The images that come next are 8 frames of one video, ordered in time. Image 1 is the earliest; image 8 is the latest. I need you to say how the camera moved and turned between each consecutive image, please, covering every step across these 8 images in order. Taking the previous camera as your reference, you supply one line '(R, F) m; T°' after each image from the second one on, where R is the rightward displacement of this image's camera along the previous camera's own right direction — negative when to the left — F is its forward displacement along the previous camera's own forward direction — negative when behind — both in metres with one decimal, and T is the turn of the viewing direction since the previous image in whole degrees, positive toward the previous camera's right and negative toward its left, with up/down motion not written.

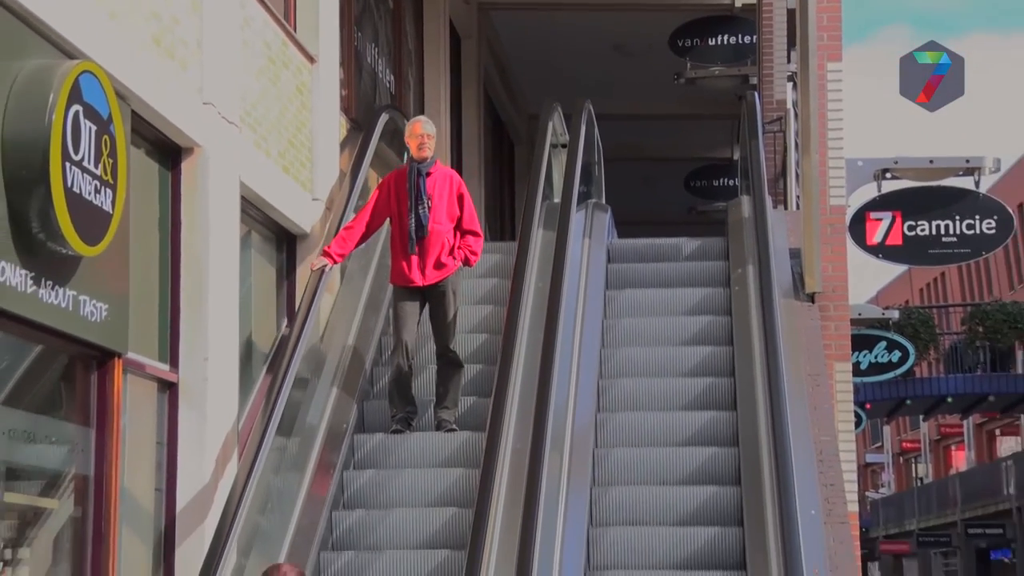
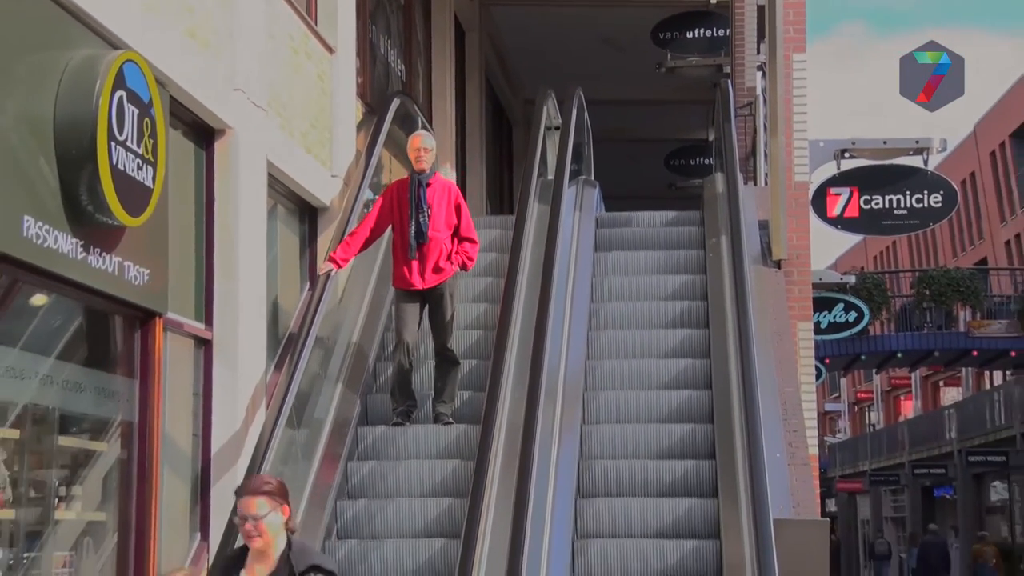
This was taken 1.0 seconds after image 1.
(0.0, -0.5) m; 0°
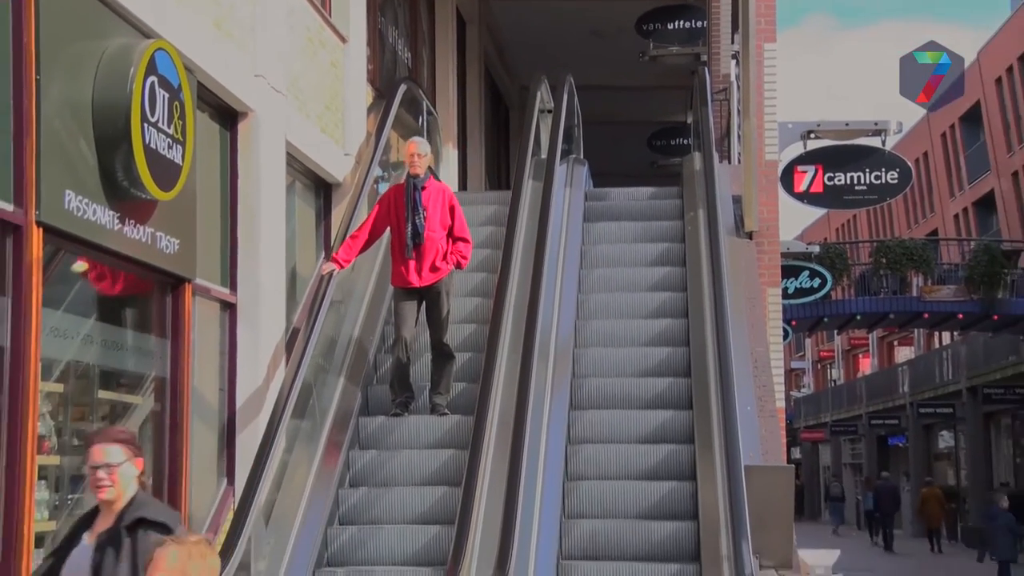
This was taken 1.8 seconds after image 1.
(0.0, -0.4) m; 0°
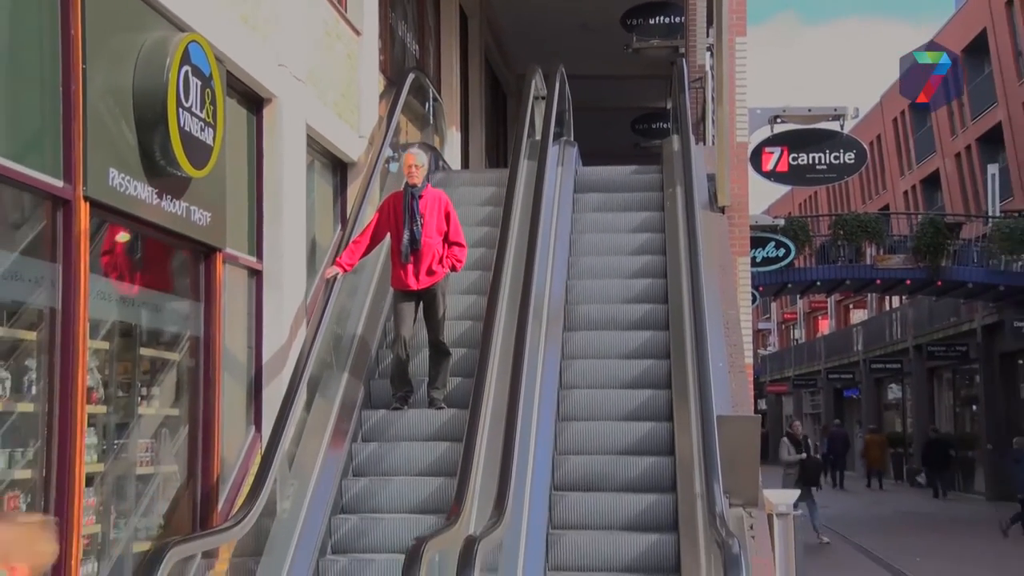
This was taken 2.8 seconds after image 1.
(0.0, -0.5) m; 0°
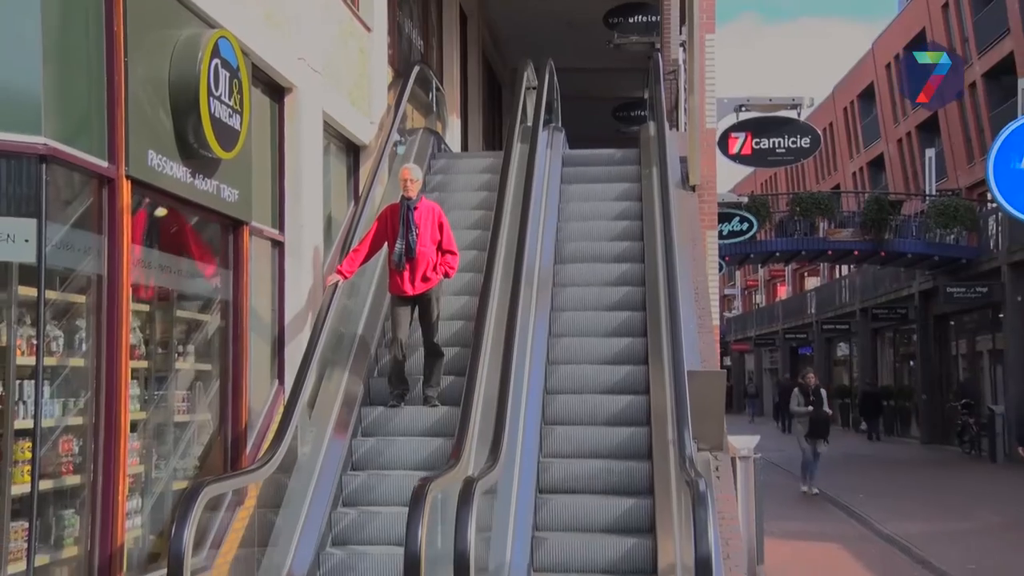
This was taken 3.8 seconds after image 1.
(0.0, -0.7) m; 0°
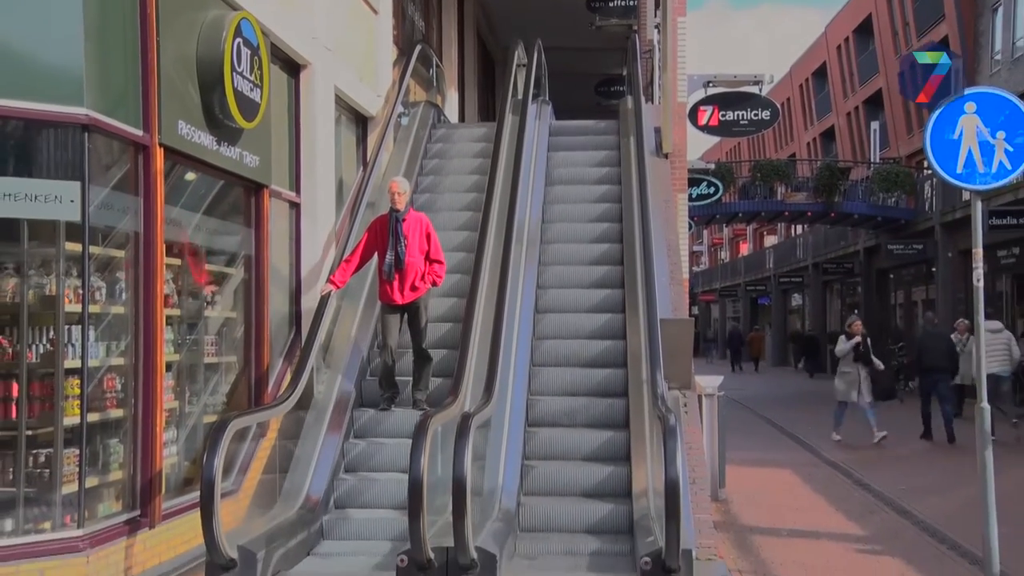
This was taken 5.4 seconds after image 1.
(0.0, -0.7) m; 0°
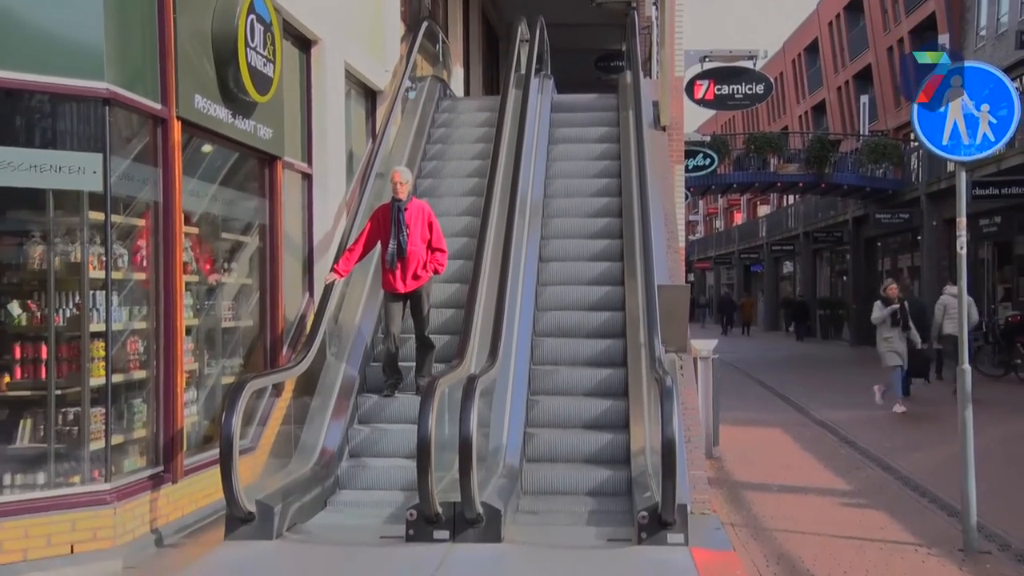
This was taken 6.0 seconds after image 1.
(0.0, -0.3) m; 0°
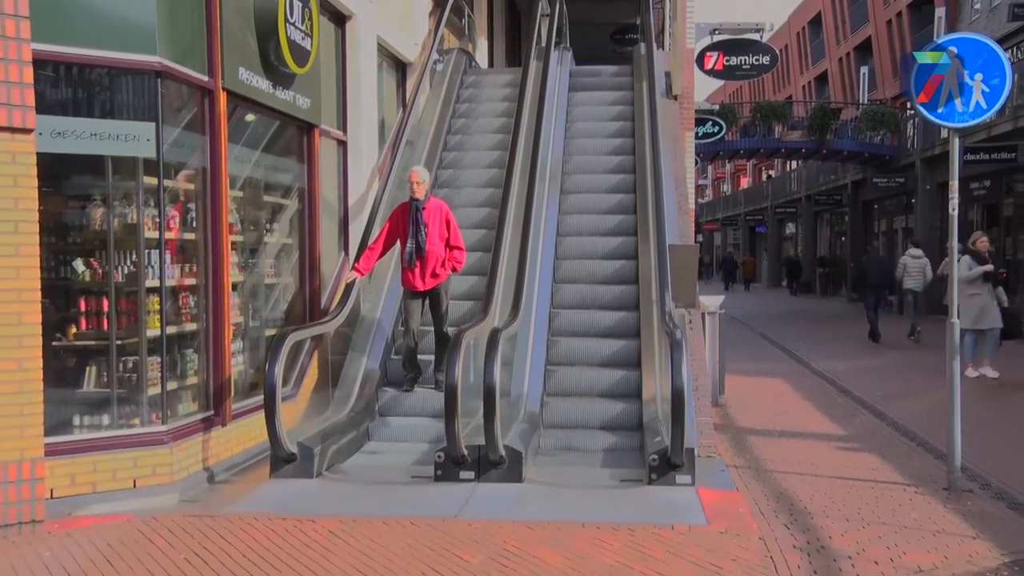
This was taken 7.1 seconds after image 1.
(0.0, -0.5) m; -1°
